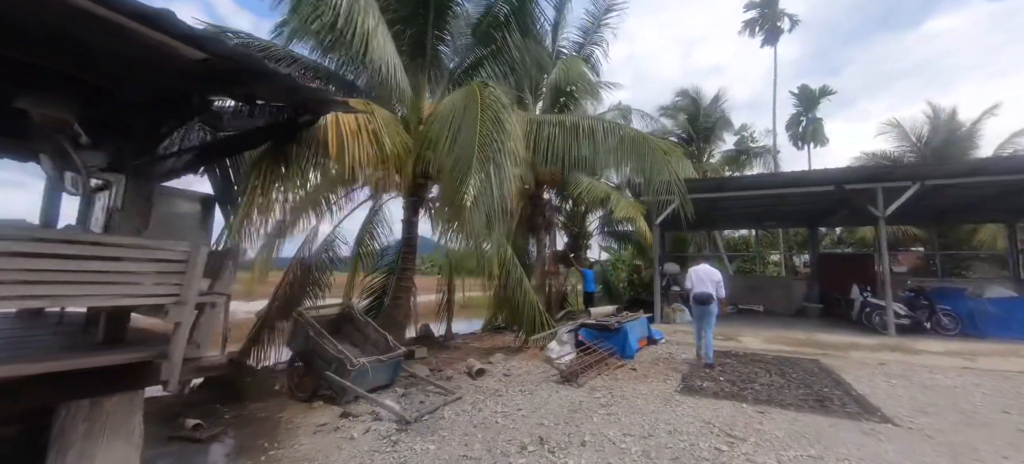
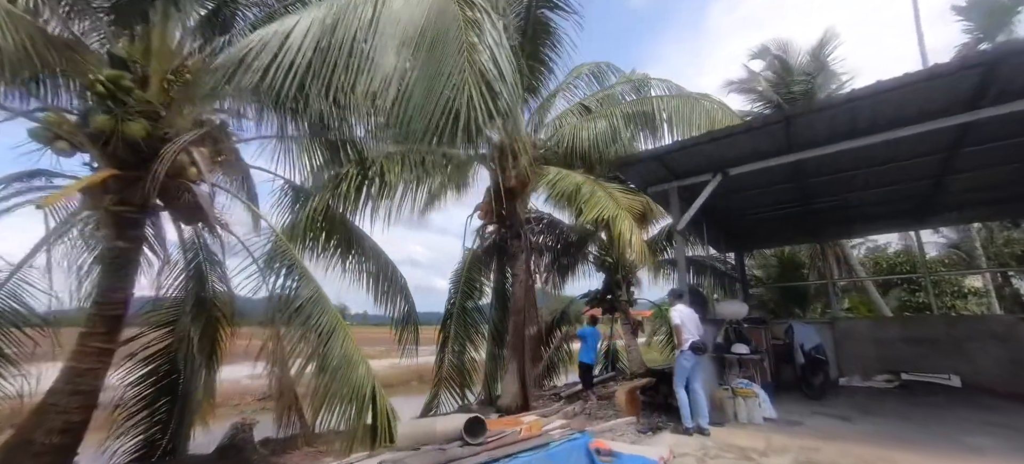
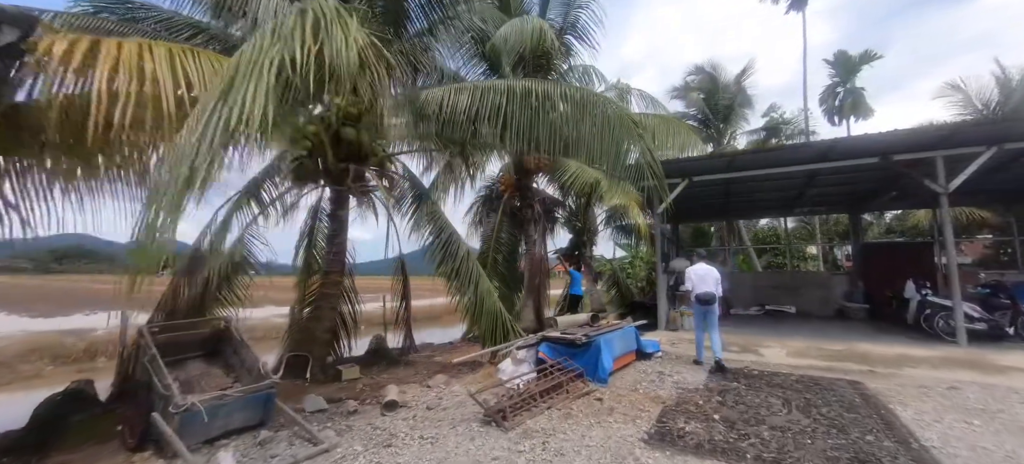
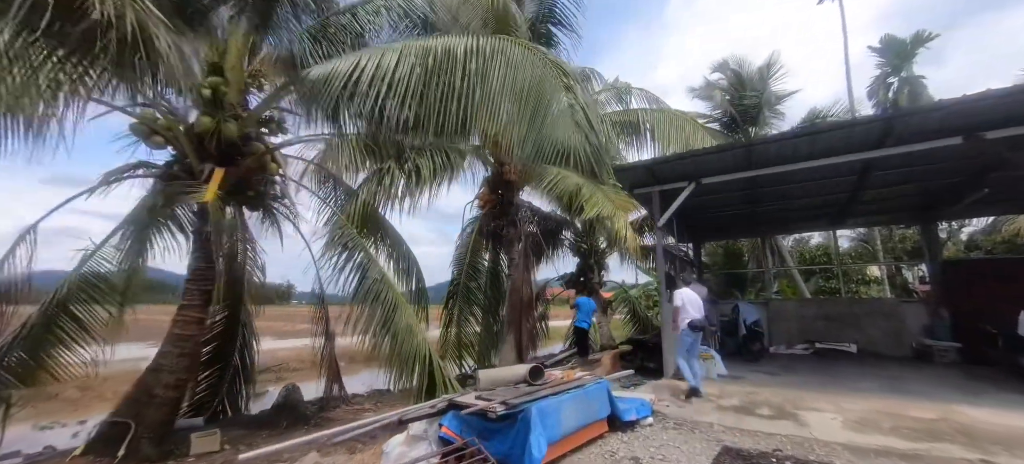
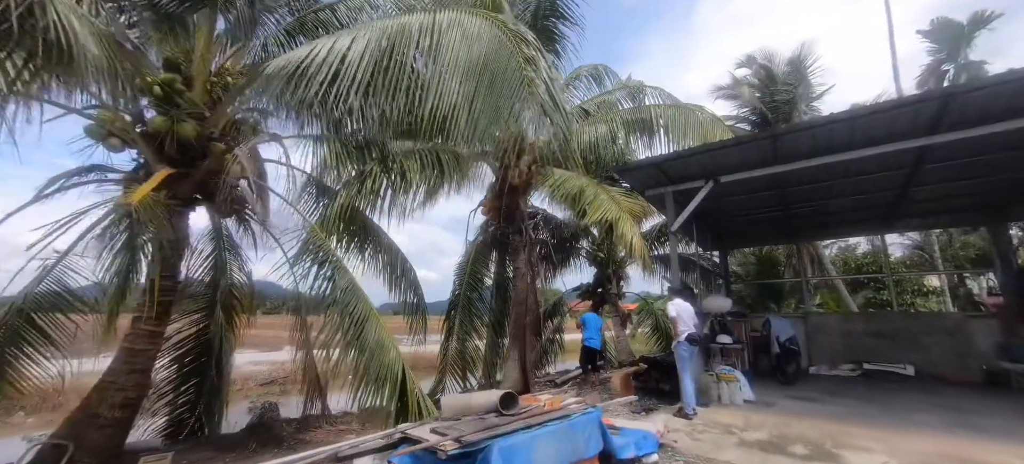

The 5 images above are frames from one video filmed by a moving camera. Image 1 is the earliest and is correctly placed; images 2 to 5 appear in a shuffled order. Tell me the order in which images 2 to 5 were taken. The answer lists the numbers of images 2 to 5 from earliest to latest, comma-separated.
3, 4, 5, 2
